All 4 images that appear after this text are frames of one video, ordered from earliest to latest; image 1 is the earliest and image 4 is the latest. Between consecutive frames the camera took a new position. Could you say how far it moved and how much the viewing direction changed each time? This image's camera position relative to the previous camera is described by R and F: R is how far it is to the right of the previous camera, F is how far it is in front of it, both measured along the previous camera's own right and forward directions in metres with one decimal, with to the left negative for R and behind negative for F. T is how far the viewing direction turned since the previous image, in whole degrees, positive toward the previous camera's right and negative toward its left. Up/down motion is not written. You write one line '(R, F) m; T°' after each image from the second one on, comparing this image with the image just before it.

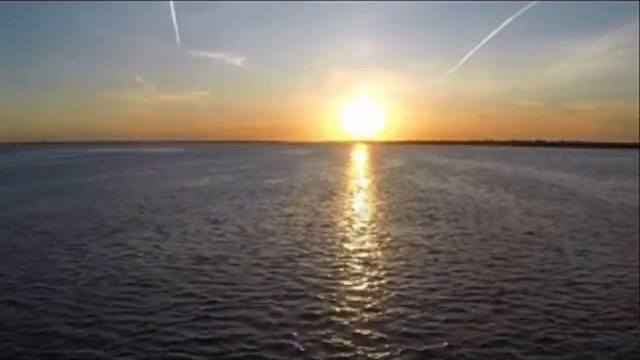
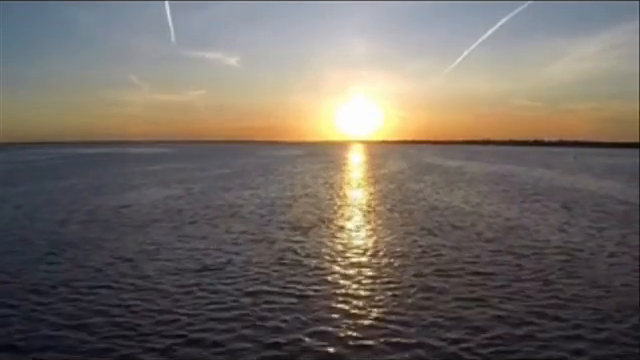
(+0.2, +3.8) m; 0°
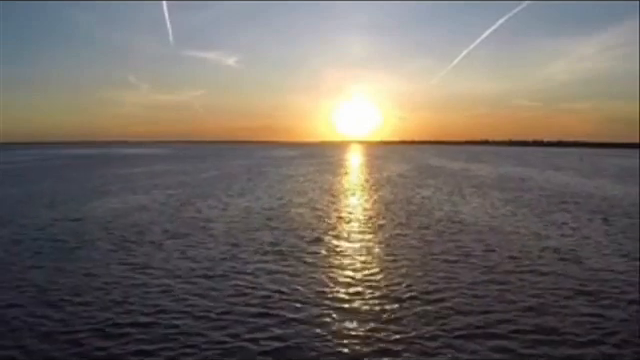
(0.0, +2.0) m; 0°
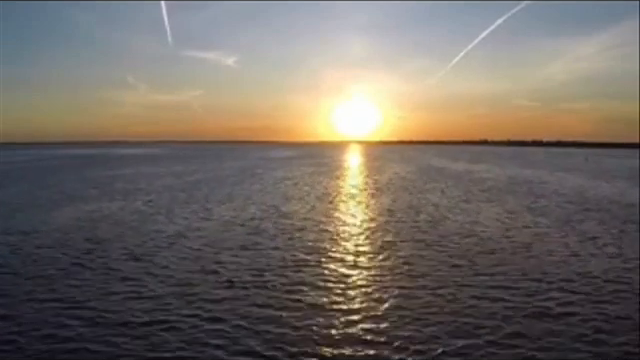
(0.0, +0.8) m; 0°
